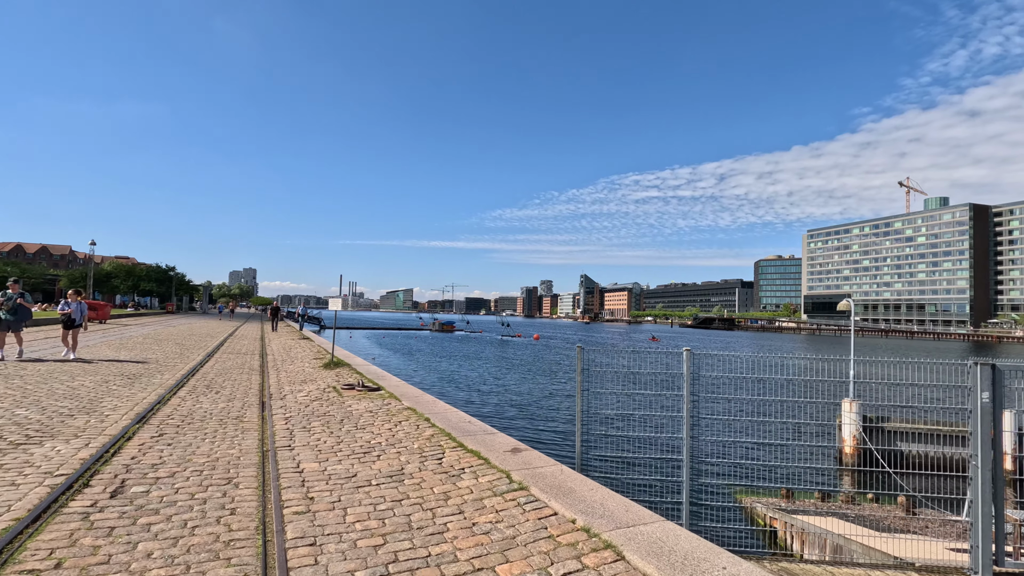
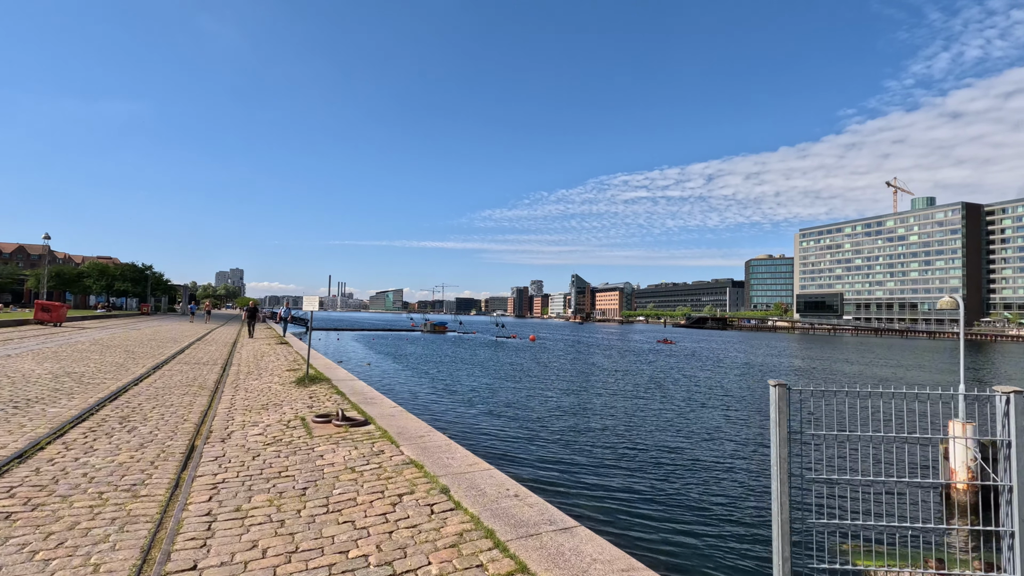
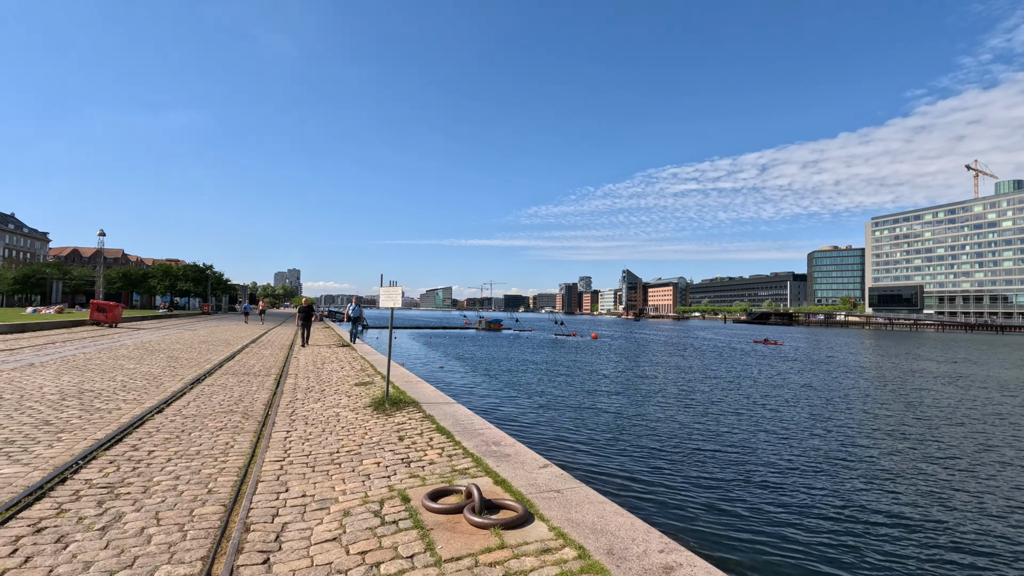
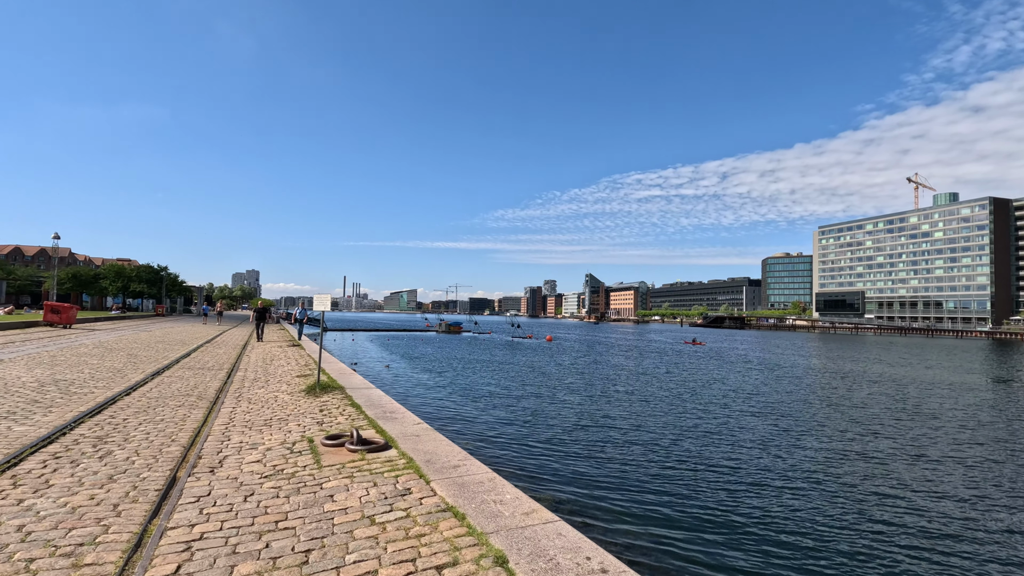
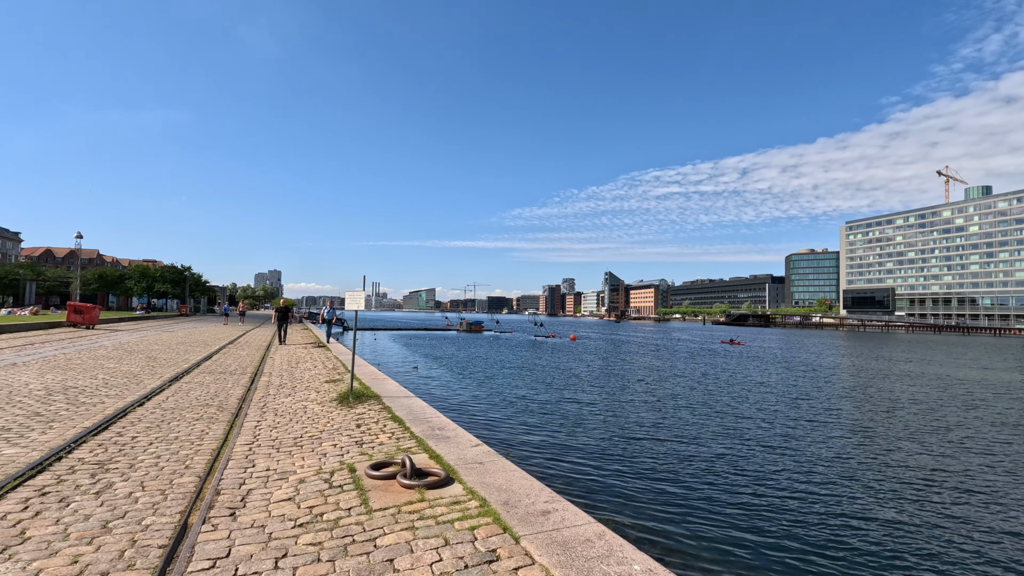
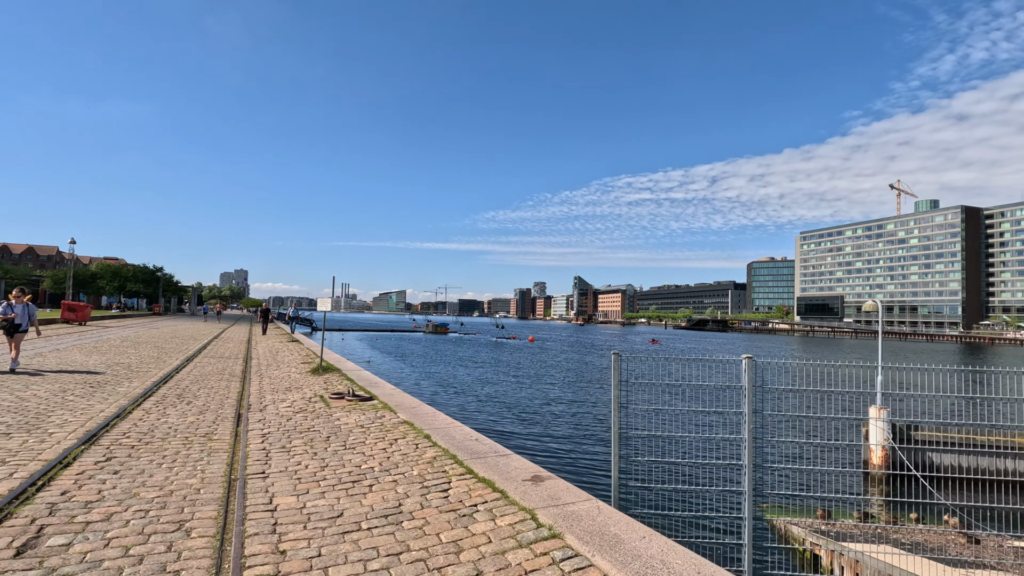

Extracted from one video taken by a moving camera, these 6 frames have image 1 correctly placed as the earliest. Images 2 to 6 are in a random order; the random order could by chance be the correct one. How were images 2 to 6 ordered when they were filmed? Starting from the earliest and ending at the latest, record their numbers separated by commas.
6, 2, 4, 5, 3
